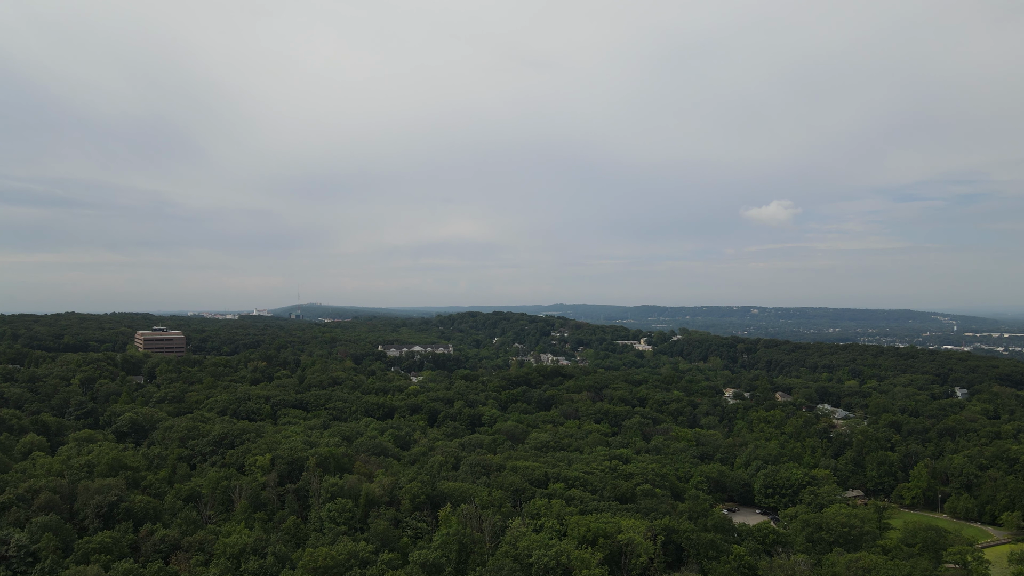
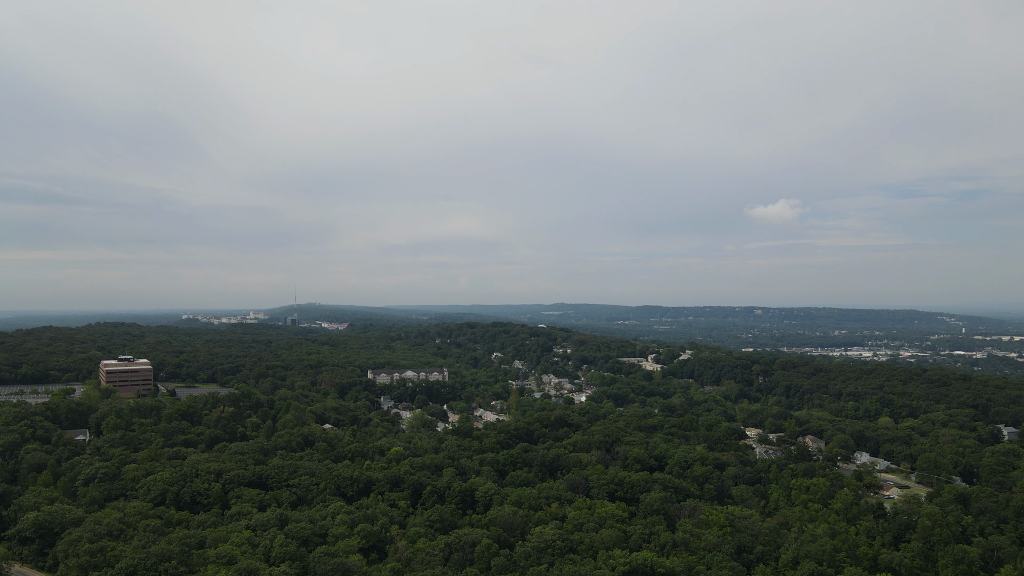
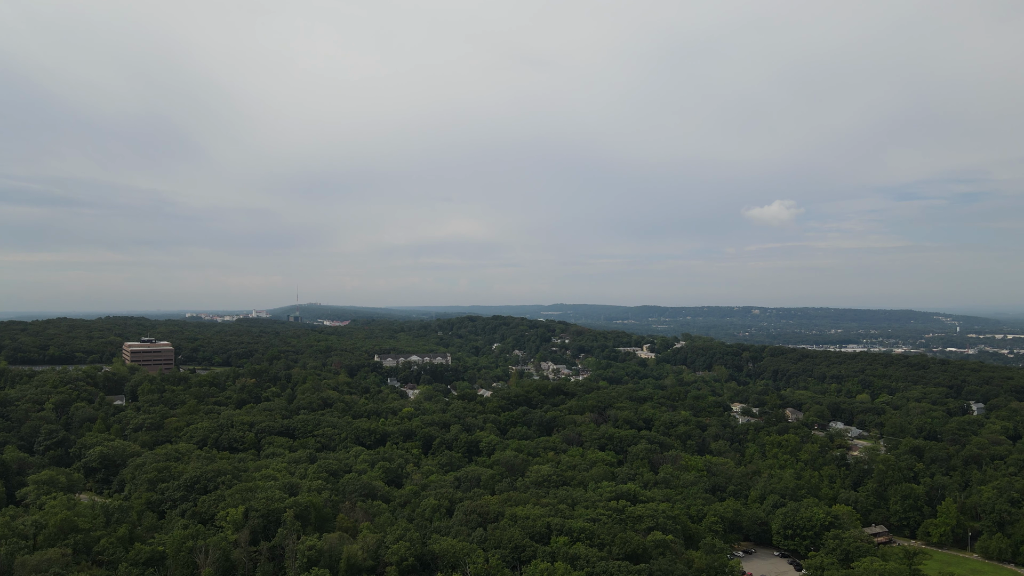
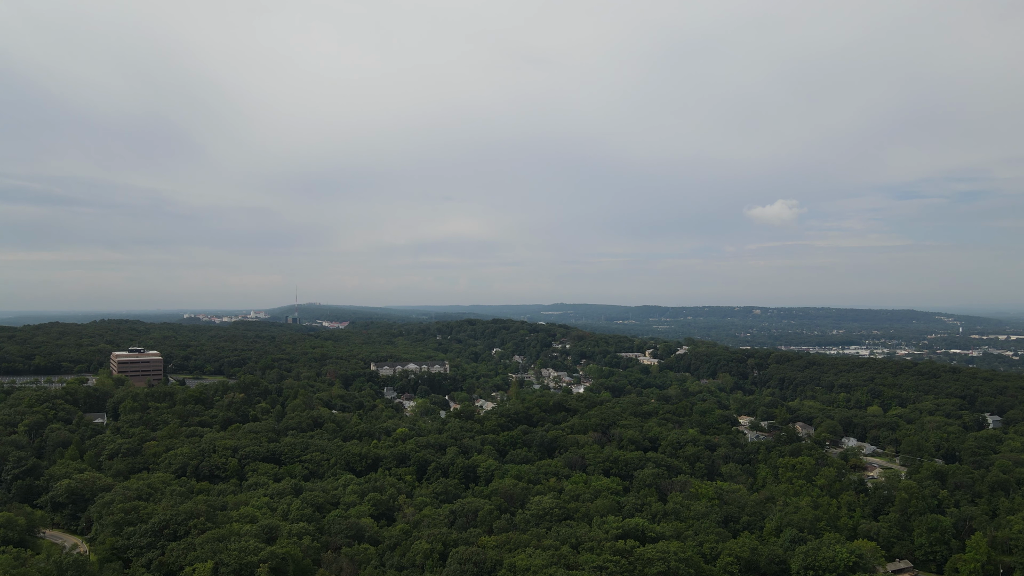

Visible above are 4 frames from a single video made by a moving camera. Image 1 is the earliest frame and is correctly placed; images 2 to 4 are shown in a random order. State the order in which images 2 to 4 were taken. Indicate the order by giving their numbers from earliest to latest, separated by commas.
3, 4, 2
